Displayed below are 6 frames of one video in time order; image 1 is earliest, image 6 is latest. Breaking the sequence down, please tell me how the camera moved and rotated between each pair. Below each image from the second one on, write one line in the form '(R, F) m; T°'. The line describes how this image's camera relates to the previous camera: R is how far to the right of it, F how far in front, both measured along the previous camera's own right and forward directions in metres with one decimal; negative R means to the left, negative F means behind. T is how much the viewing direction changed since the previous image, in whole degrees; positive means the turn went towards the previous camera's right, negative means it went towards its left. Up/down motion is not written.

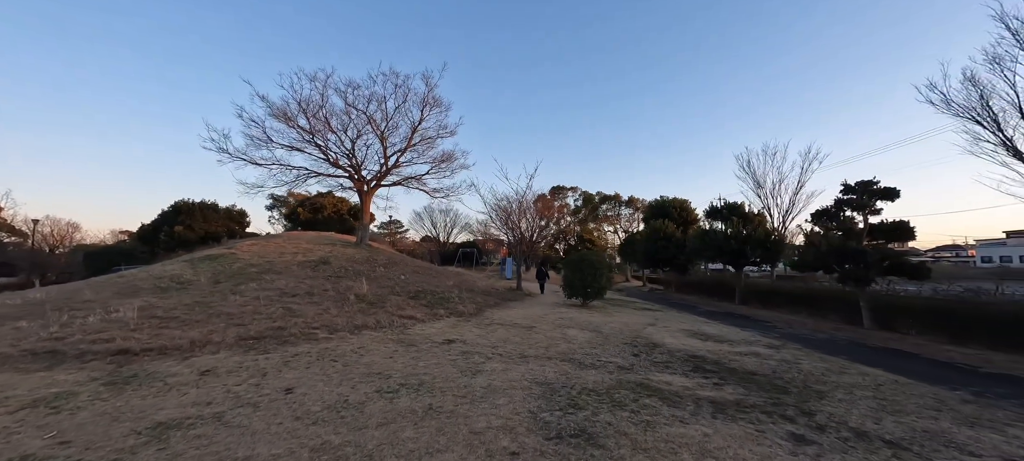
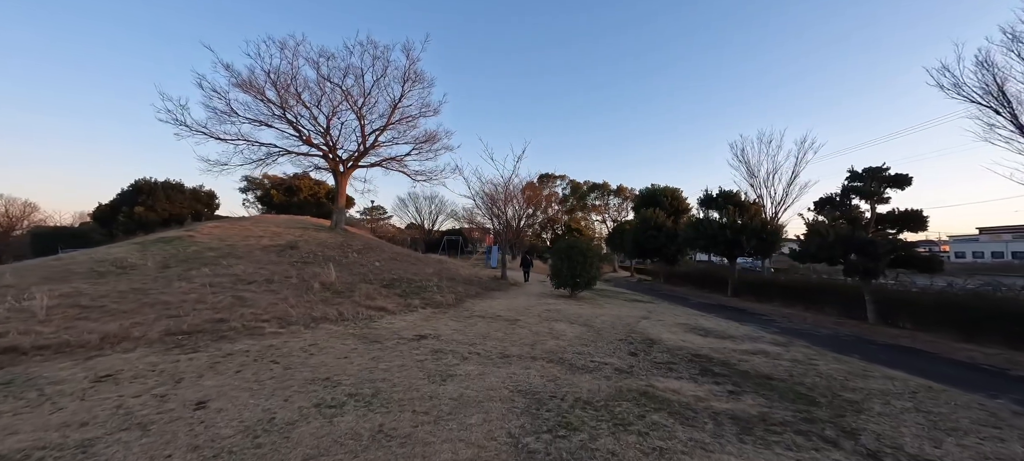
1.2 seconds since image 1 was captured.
(+0.1, +1.0) m; +2°
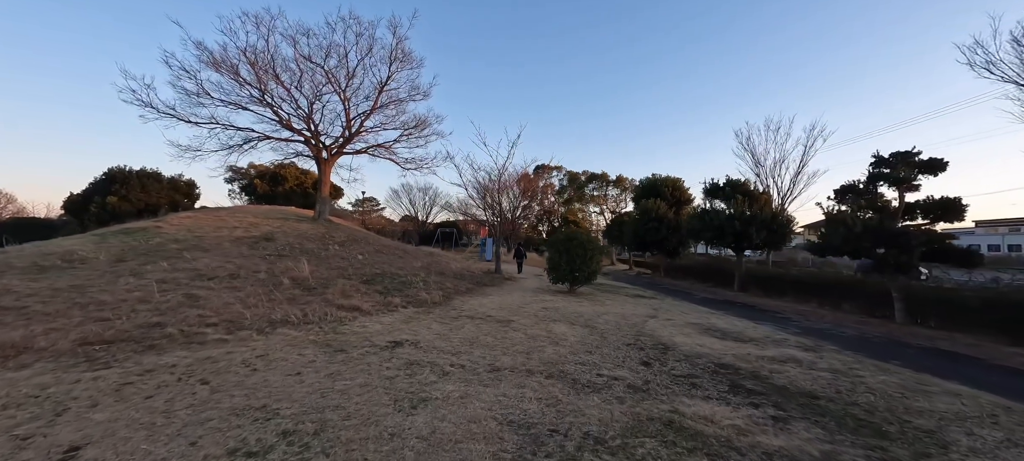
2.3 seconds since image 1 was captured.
(+0.1, +1.1) m; +1°
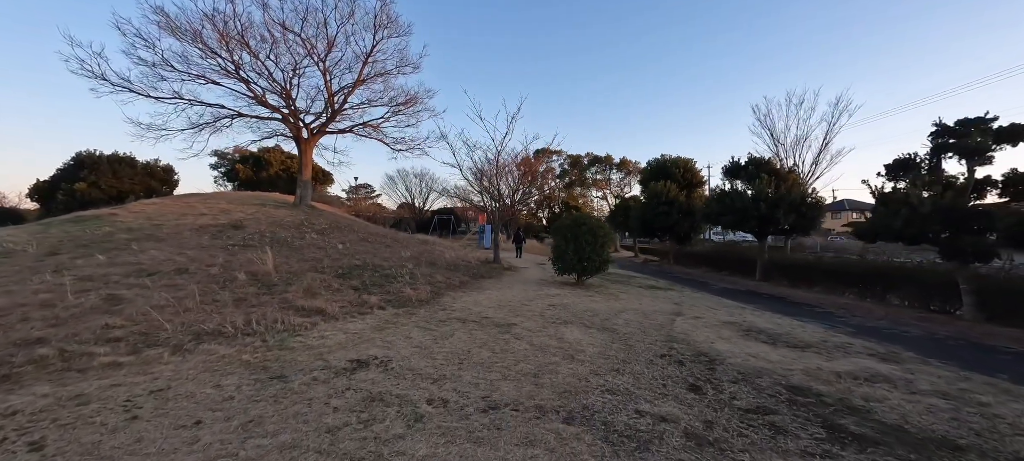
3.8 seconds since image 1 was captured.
(0.0, +1.5) m; 0°
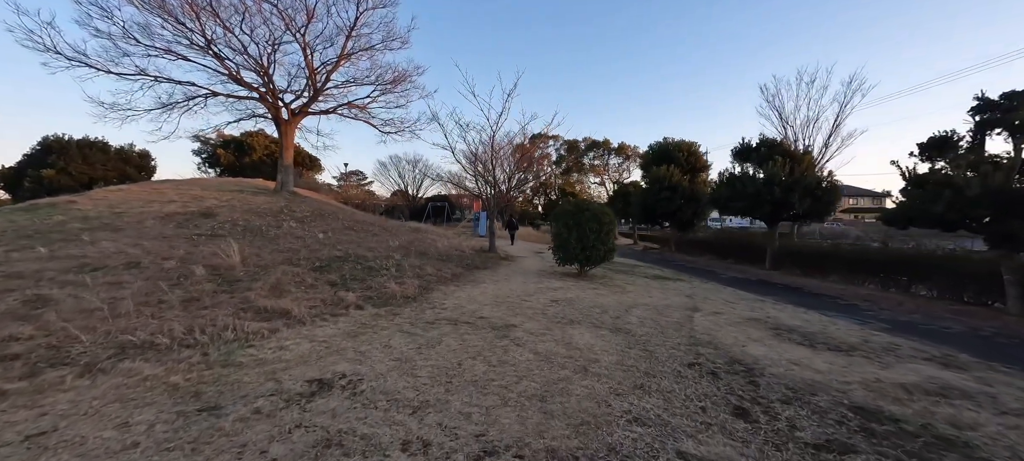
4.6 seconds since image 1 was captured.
(0.0, +0.9) m; +1°
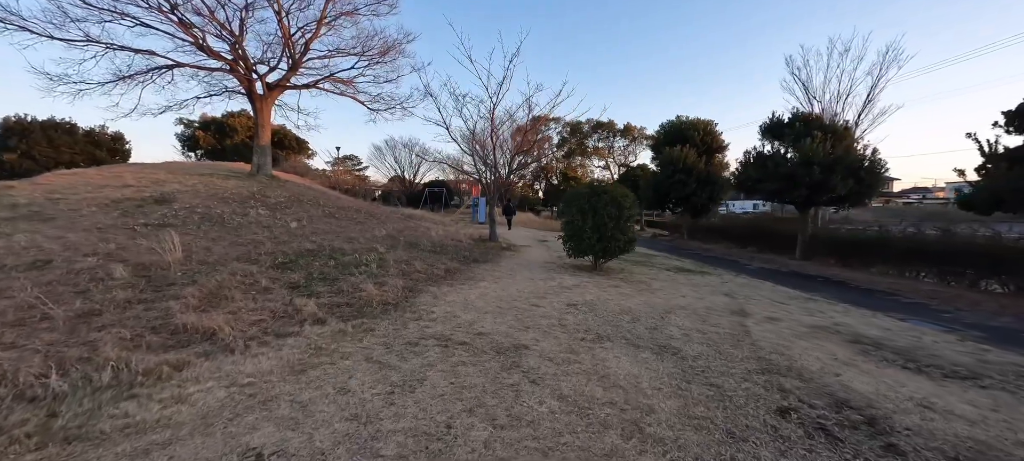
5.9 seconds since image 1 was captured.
(-0.1, +1.4) m; 0°
